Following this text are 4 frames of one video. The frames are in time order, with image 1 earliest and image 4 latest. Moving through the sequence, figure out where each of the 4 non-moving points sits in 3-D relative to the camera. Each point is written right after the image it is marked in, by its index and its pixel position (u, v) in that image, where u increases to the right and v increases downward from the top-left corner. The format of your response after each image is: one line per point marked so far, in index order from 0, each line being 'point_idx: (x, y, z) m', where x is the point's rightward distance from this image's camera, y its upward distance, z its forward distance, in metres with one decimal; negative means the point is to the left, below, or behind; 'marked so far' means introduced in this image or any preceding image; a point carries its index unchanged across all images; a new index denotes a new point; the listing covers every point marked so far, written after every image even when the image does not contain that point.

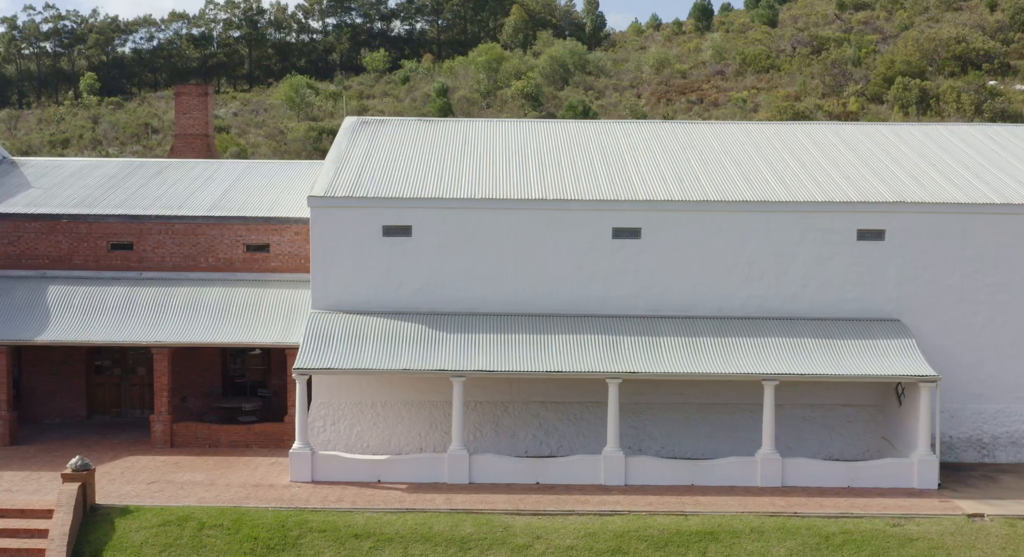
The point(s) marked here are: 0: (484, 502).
0: (-0.5, -4.0, +19.1) m
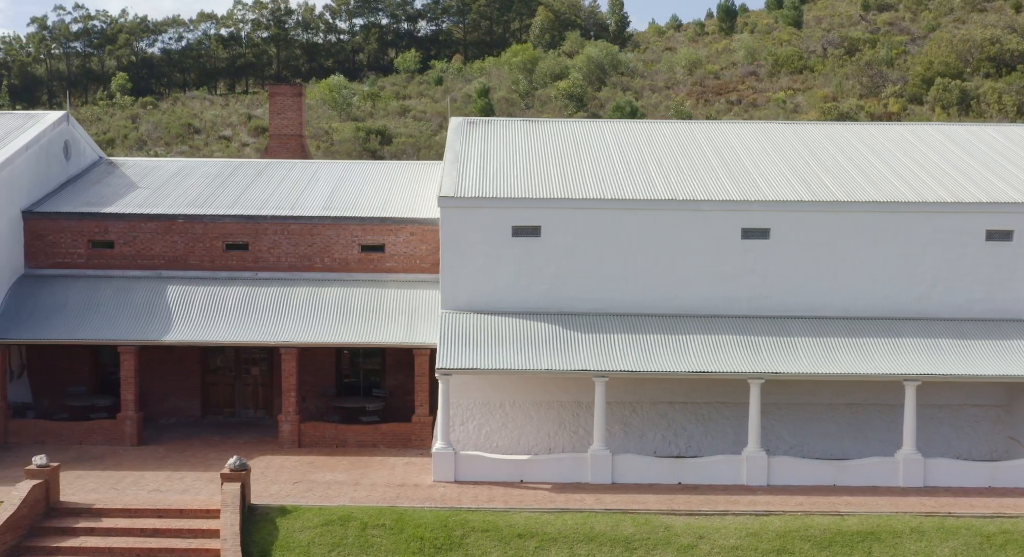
0: (+2.2, -4.0, +19.1) m
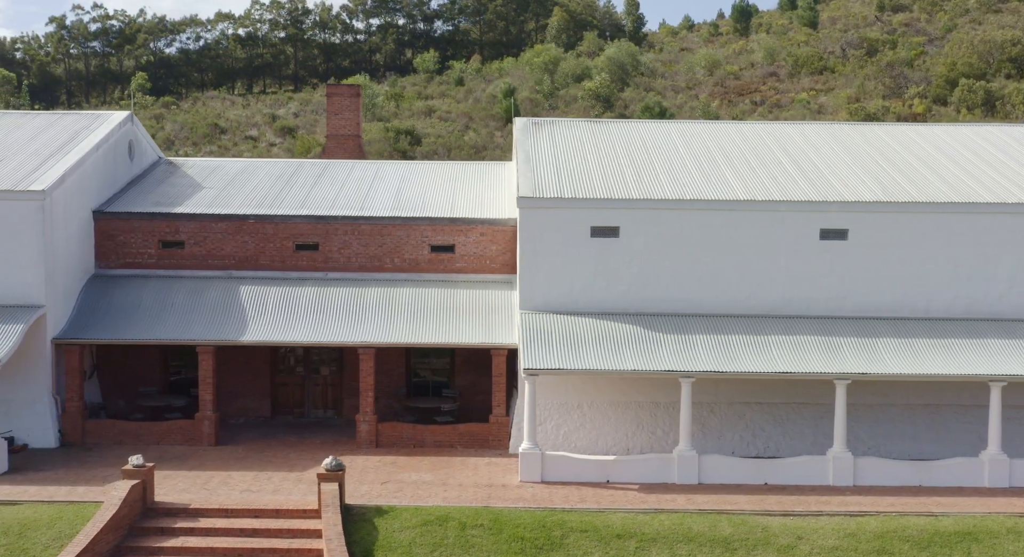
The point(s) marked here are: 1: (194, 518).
0: (+3.9, -4.0, +19.1) m
1: (-5.4, -4.1, +18.2) m
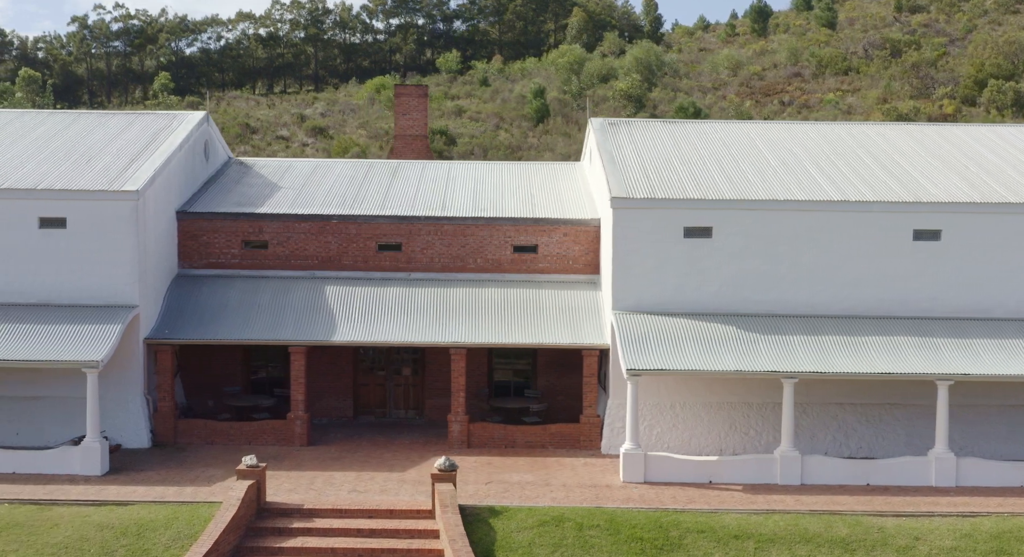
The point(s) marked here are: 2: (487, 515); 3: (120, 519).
0: (+5.8, -4.1, +19.1) m
1: (-3.5, -4.1, +18.2) m
2: (-0.4, -4.0, +18.1) m
3: (-6.6, -4.0, +17.8) m
